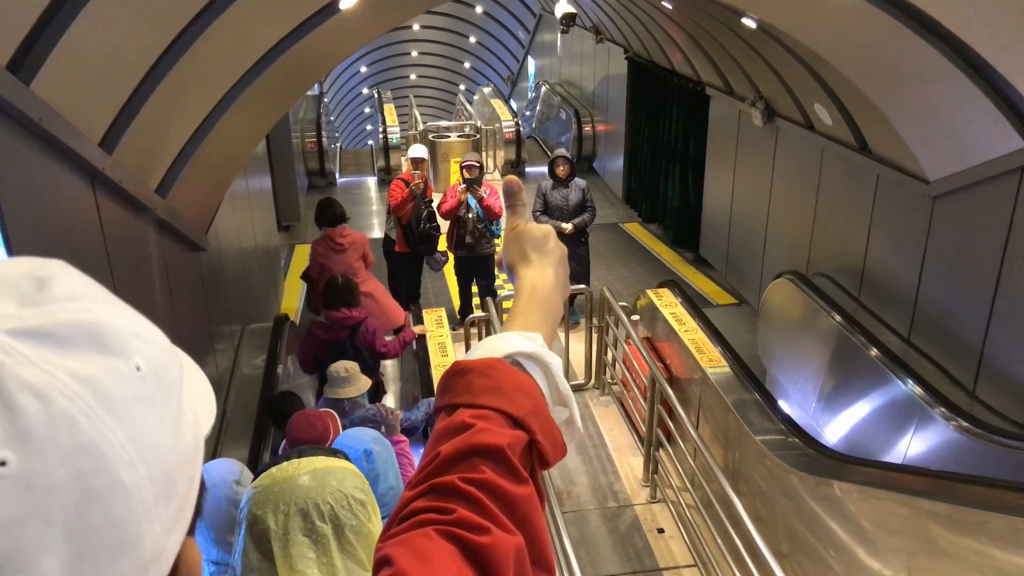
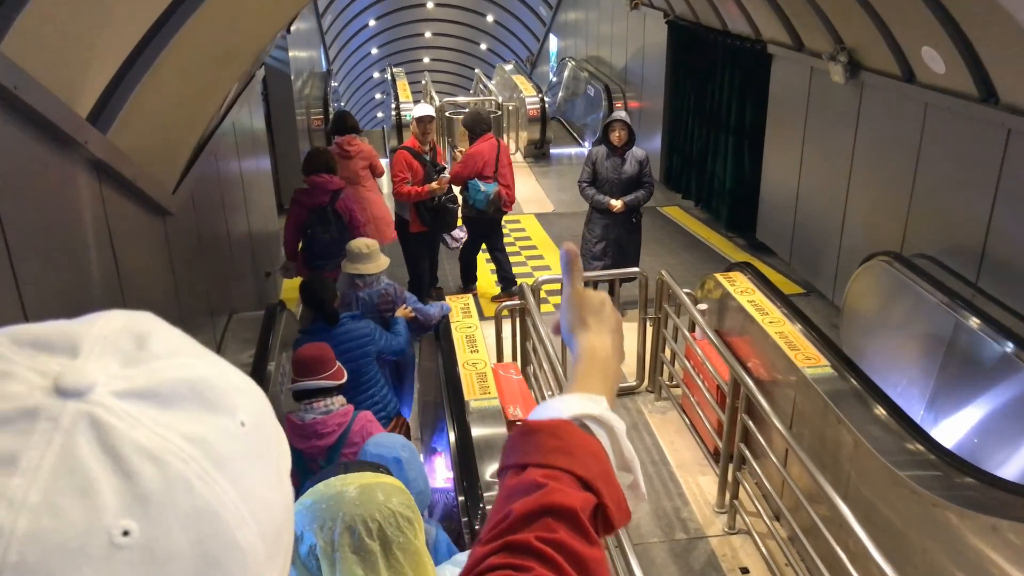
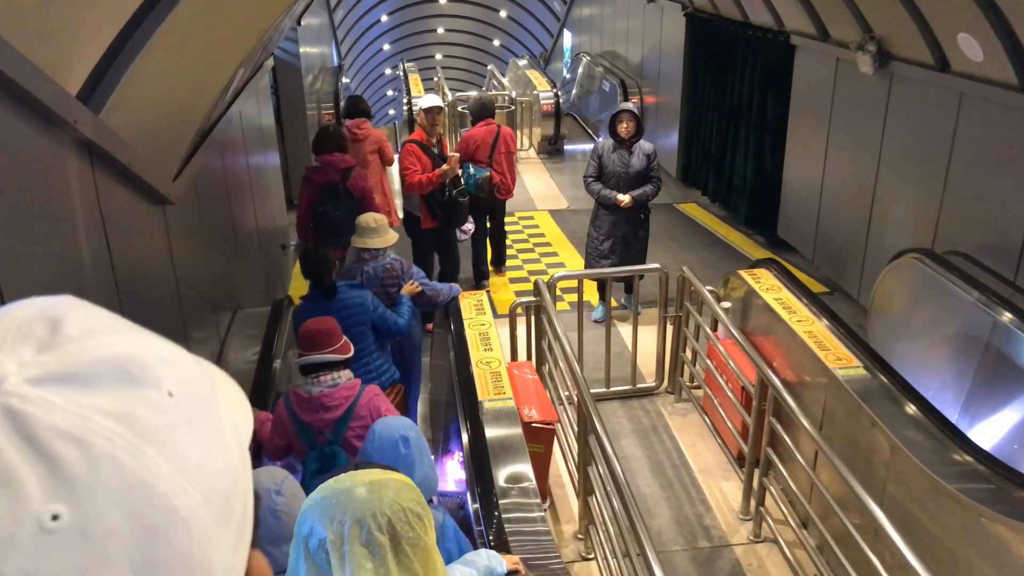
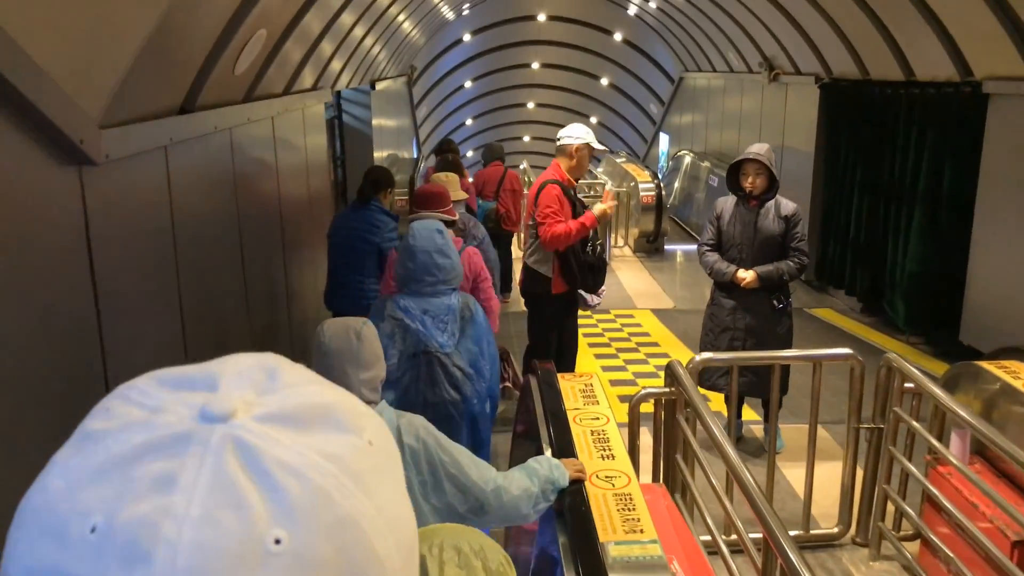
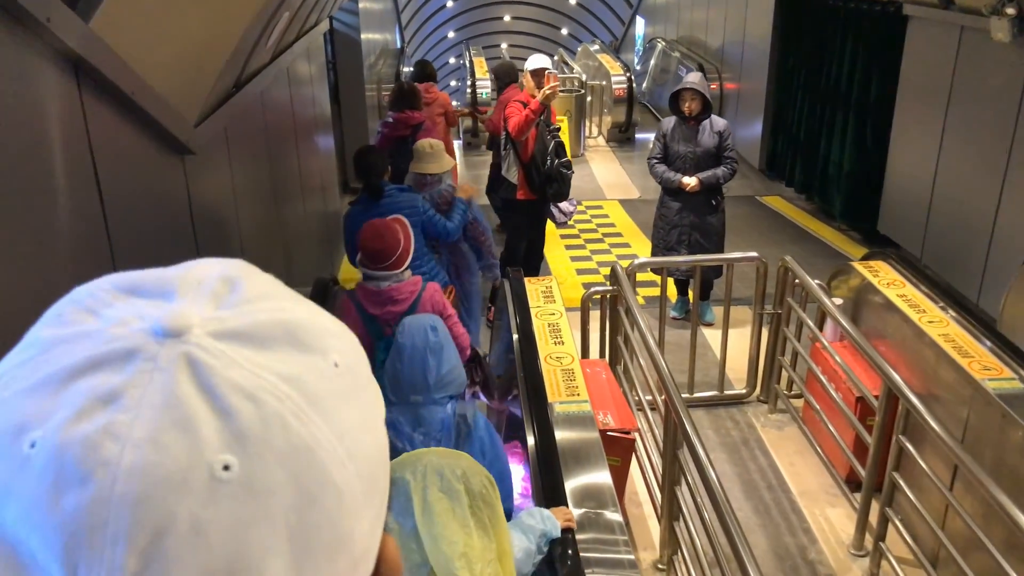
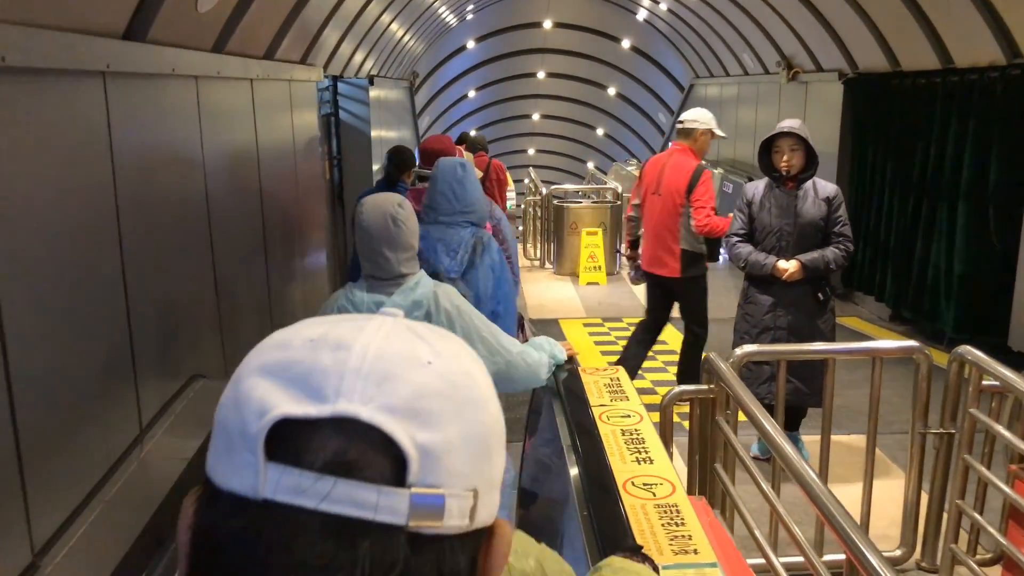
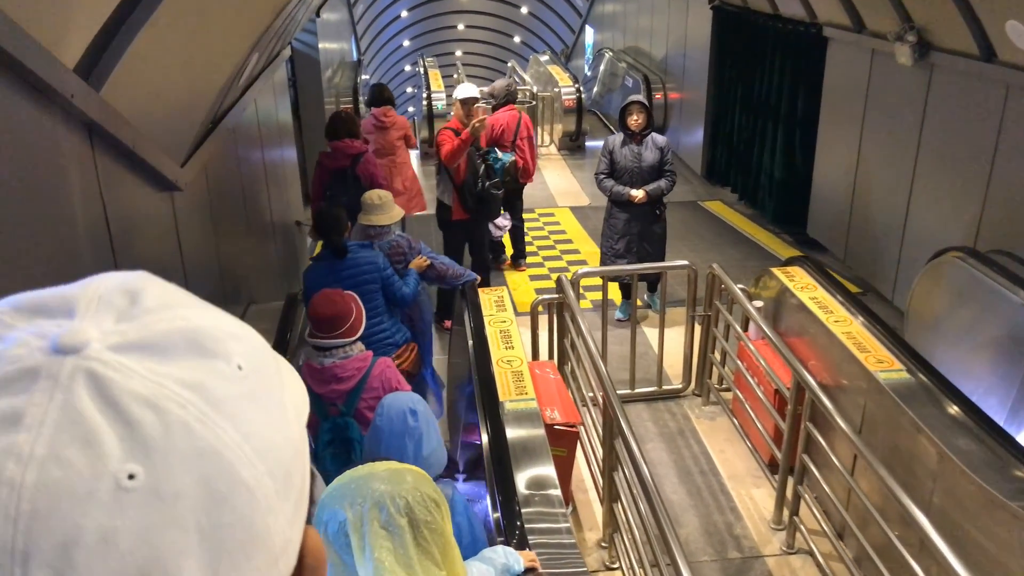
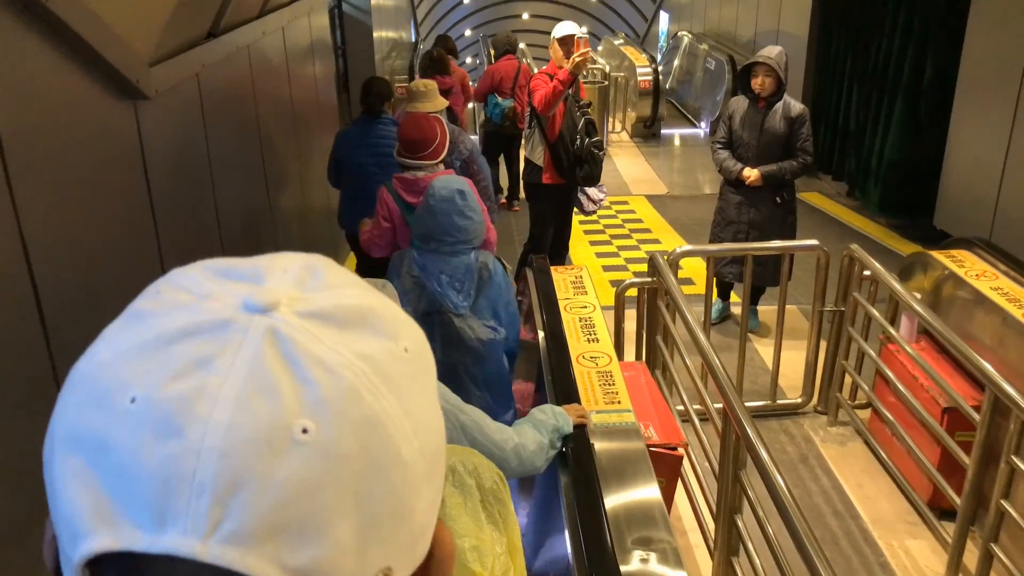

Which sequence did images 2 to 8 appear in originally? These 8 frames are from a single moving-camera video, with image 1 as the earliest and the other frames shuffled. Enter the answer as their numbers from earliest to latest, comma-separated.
2, 3, 7, 5, 8, 4, 6
